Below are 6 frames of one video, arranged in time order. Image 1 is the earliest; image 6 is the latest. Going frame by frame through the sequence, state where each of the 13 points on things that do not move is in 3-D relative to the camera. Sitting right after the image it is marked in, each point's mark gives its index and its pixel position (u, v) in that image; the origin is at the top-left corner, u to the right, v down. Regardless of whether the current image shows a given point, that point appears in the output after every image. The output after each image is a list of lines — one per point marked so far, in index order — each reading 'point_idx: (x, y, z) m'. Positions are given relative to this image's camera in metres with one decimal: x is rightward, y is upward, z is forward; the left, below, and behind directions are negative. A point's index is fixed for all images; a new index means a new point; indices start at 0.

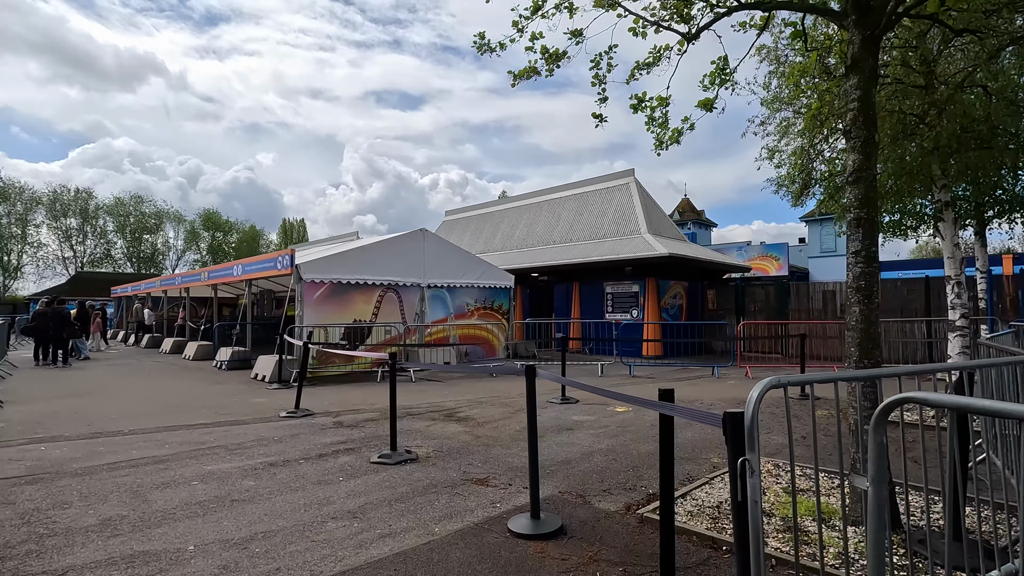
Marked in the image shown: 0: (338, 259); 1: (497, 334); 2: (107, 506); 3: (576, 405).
0: (-4.3, +0.7, +13.4) m
1: (-0.4, -1.4, +16.5) m
2: (-3.3, -1.8, +4.4) m
3: (+1.0, -1.9, +8.5) m
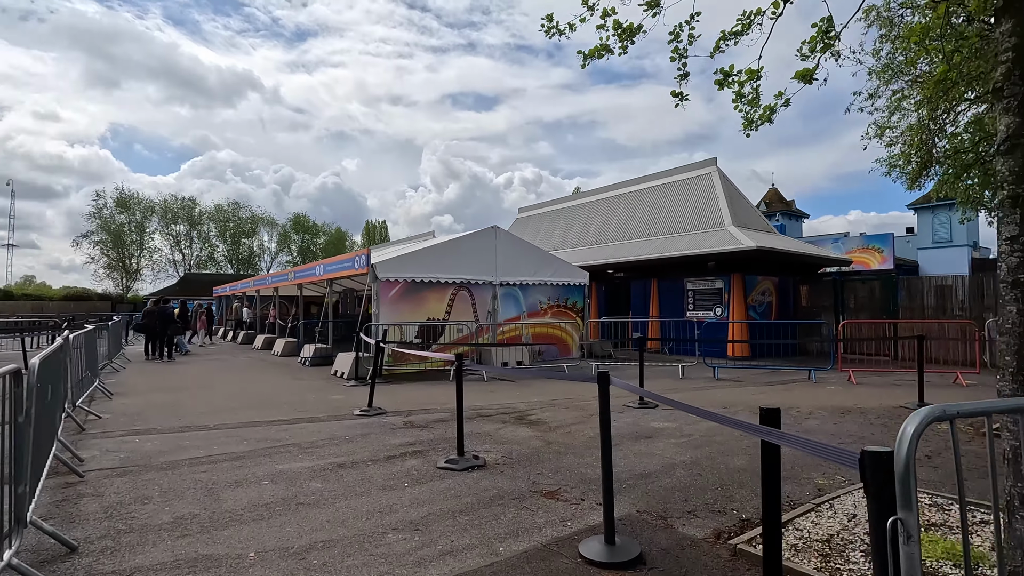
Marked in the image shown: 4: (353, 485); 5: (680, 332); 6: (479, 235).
0: (-2.5, +0.7, +13.5) m
1: (+1.8, -1.4, +16.1) m
2: (-2.8, -1.8, +4.5) m
3: (+2.1, -1.8, +7.9) m
4: (-1.5, -1.8, +4.9) m
5: (+5.1, -1.3, +16.3) m
6: (-0.9, +1.5, +14.6) m
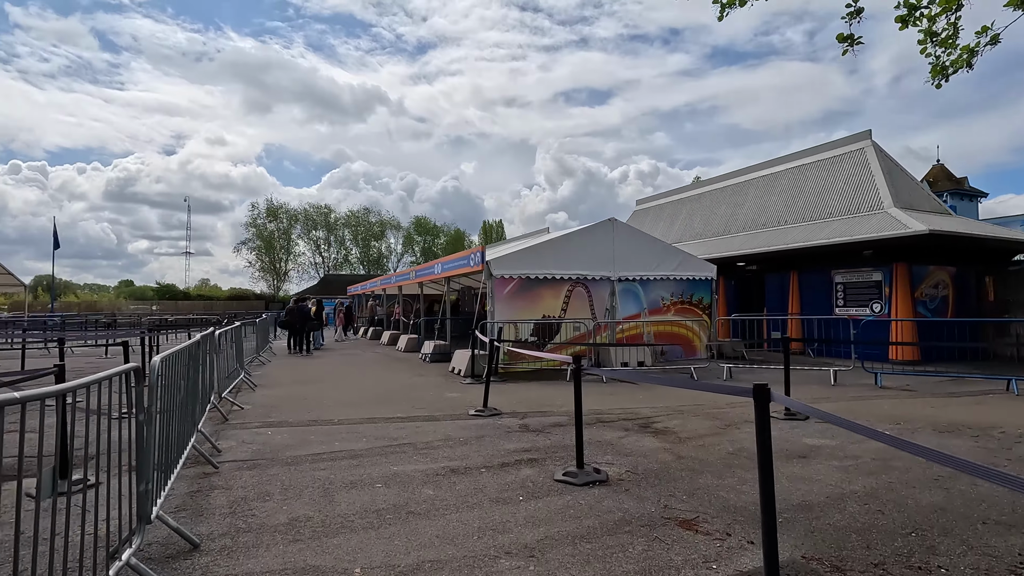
0: (+0.3, +0.8, +13.2) m
1: (+5.1, -1.2, +14.8) m
2: (-1.8, -1.8, +4.4) m
3: (+3.7, -1.7, +6.8) m
4: (-0.4, -1.8, +4.6) m
5: (+8.4, -1.1, +14.3) m
6: (+2.2, +1.6, +13.9) m
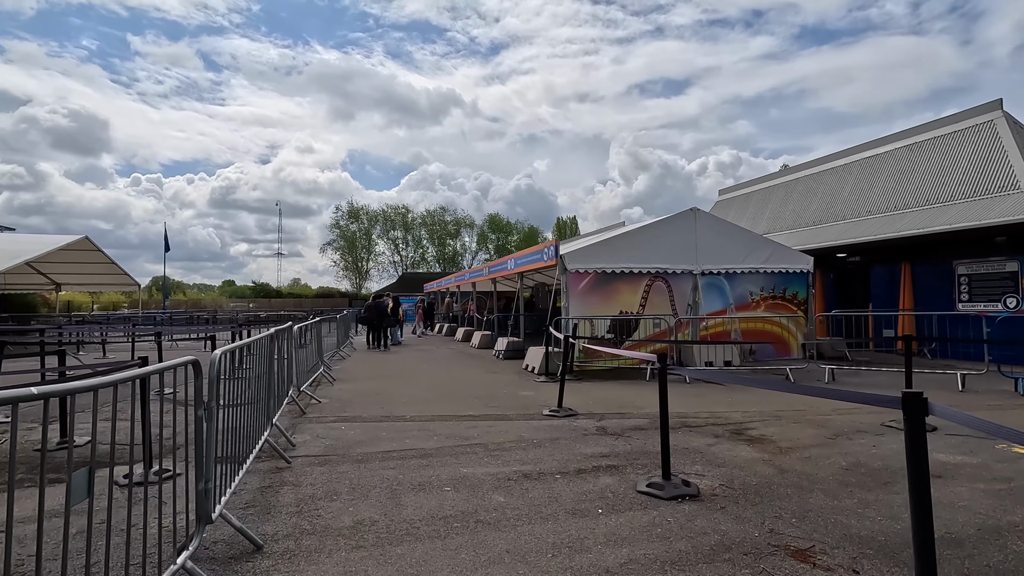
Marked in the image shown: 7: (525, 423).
0: (+2.1, +1.0, +12.6) m
1: (+7.1, -1.1, +13.6) m
2: (-1.2, -1.7, +4.2) m
3: (+4.6, -1.6, +5.8) m
4: (+0.2, -1.7, +4.2) m
5: (+10.3, -1.0, +12.6) m
6: (+4.0, +1.7, +13.1) m
7: (+0.2, -1.8, +7.1) m
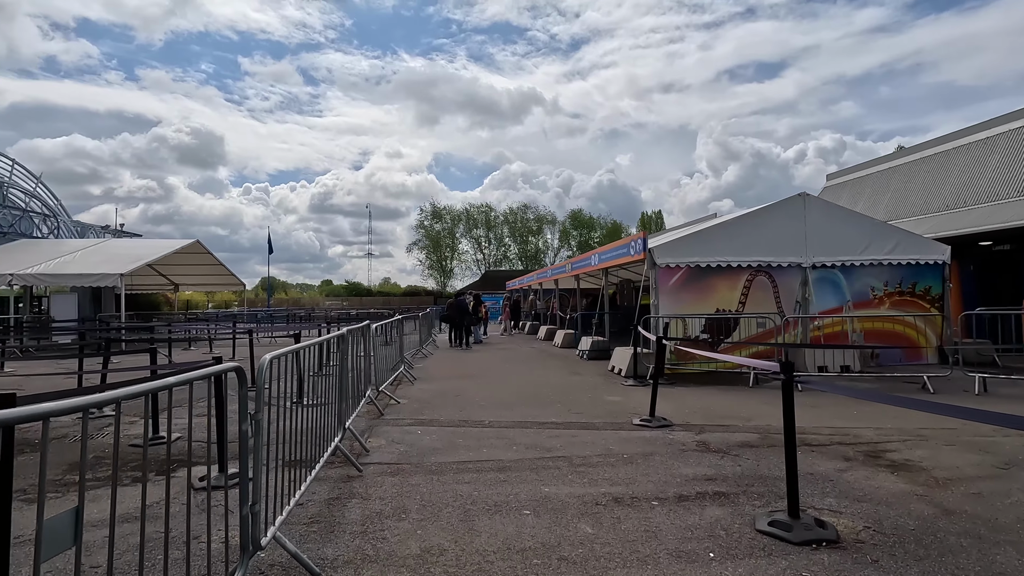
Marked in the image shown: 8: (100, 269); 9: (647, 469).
0: (+3.9, +1.0, +11.5) m
1: (+9.0, -0.9, +11.7) m
2: (-0.5, -1.7, +3.8) m
3: (+5.4, -1.5, +4.5) m
4: (+0.8, -1.7, +3.6) m
5: (+12.0, -0.8, +10.3) m
6: (+5.9, +1.8, +11.7) m
7: (+1.2, -1.7, +6.4) m
8: (-15.4, +0.7, +20.0) m
9: (+1.3, -1.7, +5.0) m
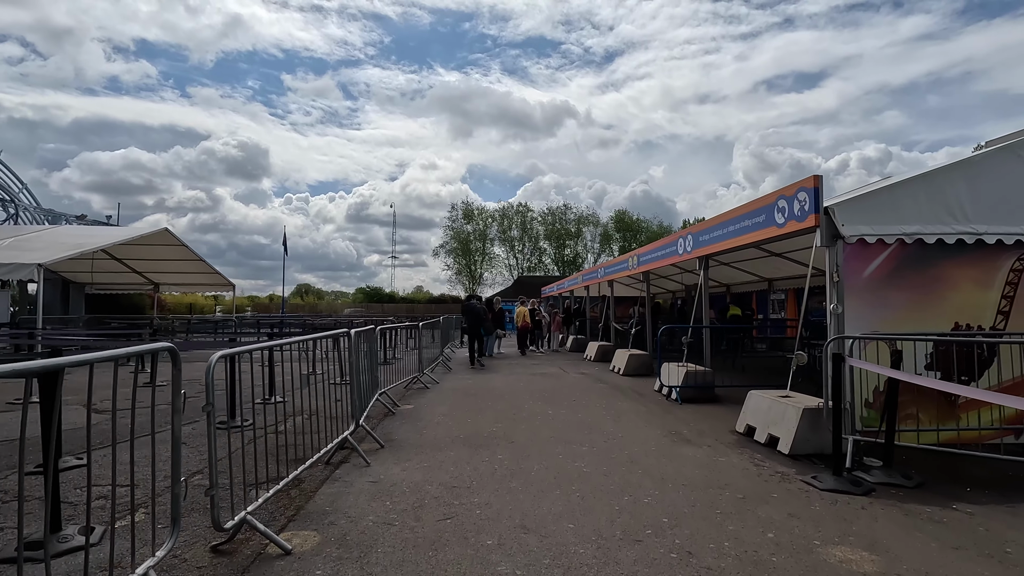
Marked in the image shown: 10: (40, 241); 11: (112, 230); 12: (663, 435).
0: (+4.5, +1.1, +6.0) m
1: (+9.6, -0.9, +5.9) m
2: (-0.4, -1.4, -1.5) m
3: (+5.6, -1.3, -1.2) m
4: (+0.9, -1.4, -1.8) m
5: (+12.5, -0.8, +4.3) m
6: (+6.5, +1.9, +6.1) m
7: (+1.5, -1.5, +1.0) m
8: (-14.2, +0.9, +15.6) m
9: (+1.5, -1.5, -0.4) m
10: (-15.6, +1.5, +17.7) m
11: (-14.1, +2.1, +19.0) m
12: (+1.8, -1.8, +6.5) m
